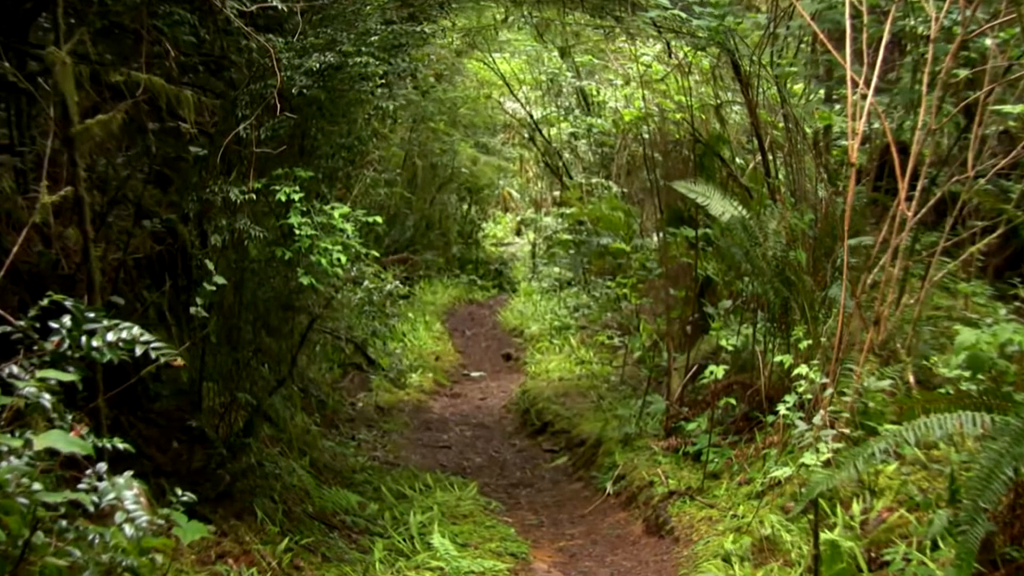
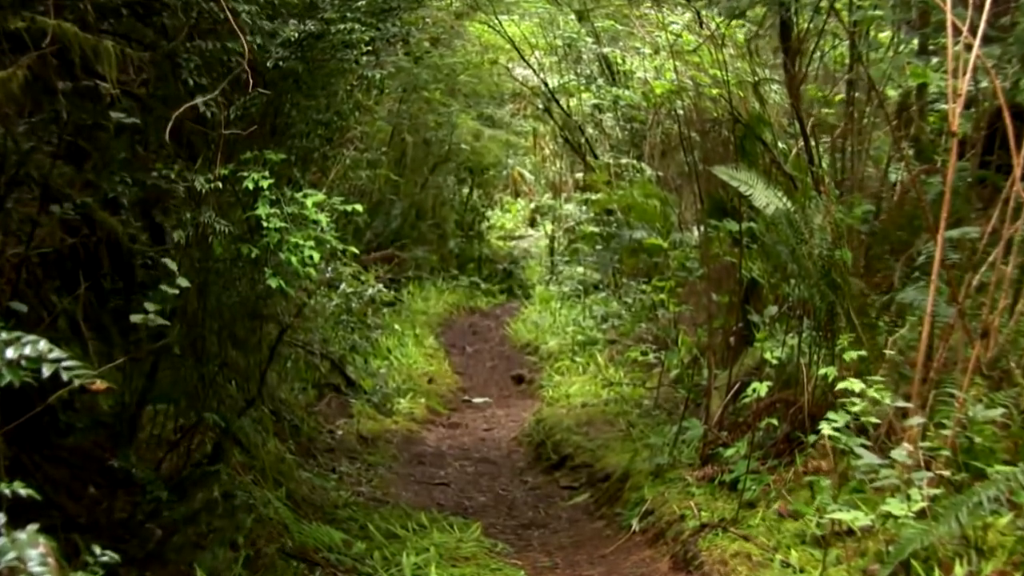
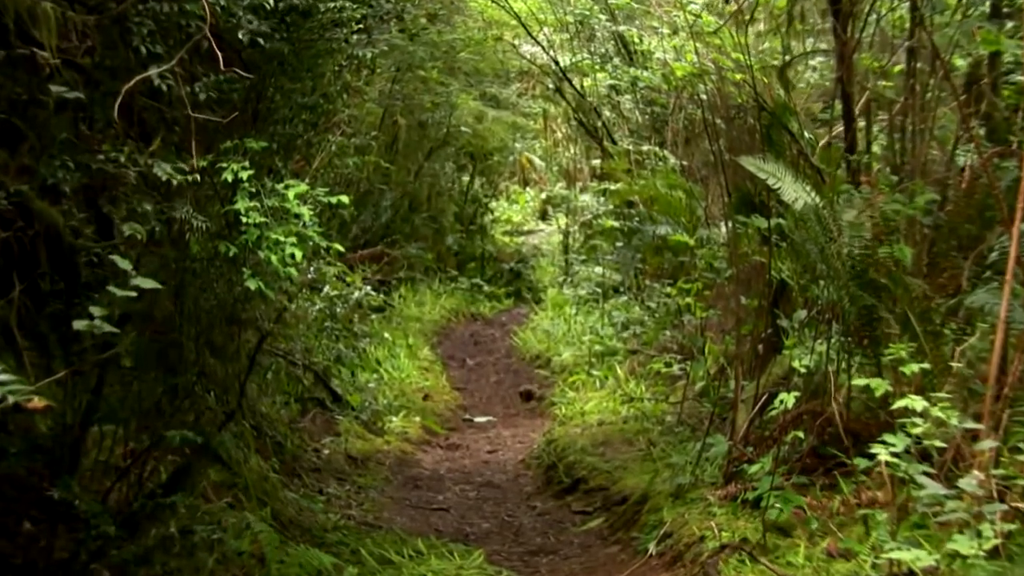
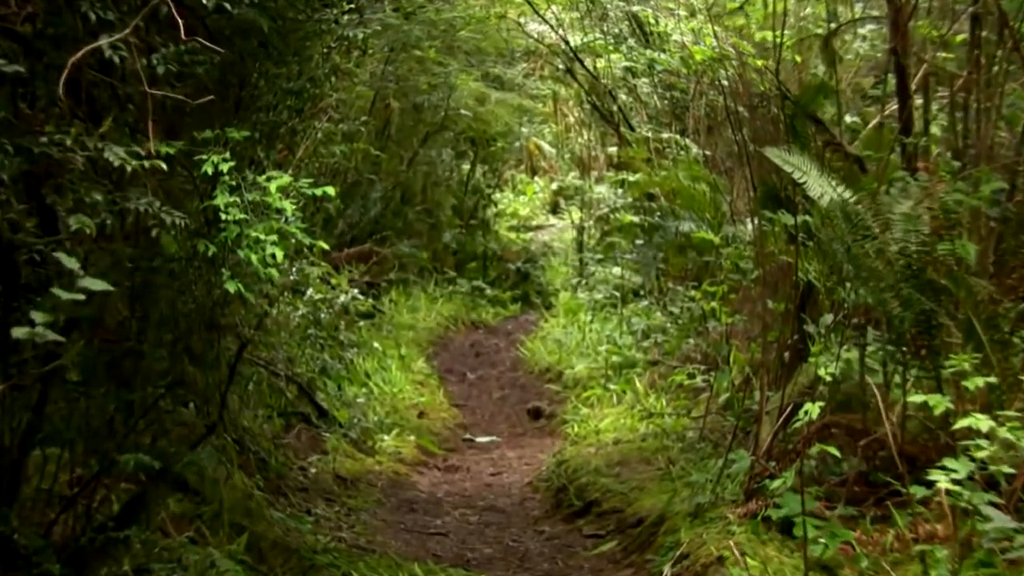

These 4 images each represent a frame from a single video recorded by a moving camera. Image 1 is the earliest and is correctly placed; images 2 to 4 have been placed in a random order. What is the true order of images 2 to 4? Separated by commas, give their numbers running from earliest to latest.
2, 3, 4
